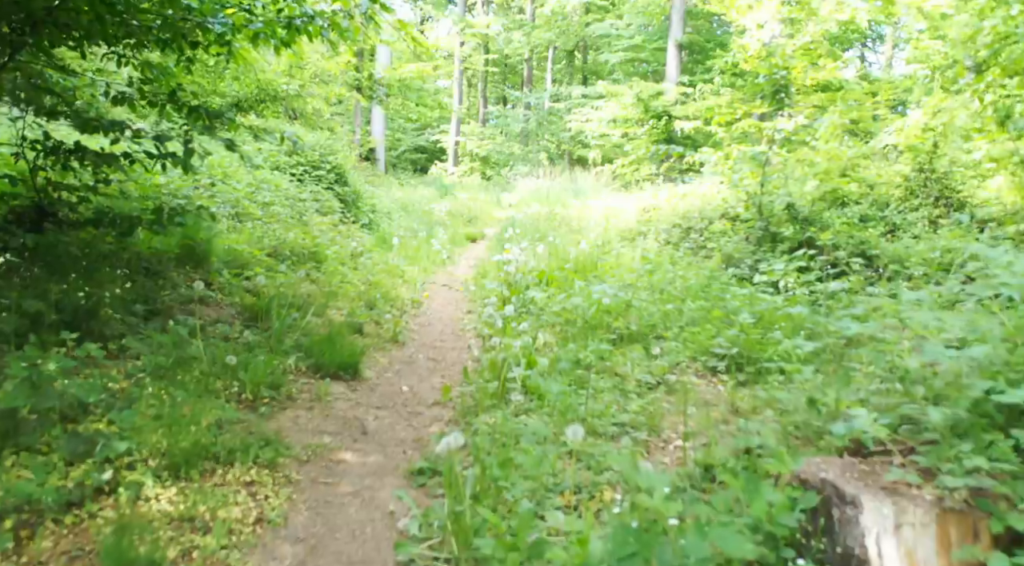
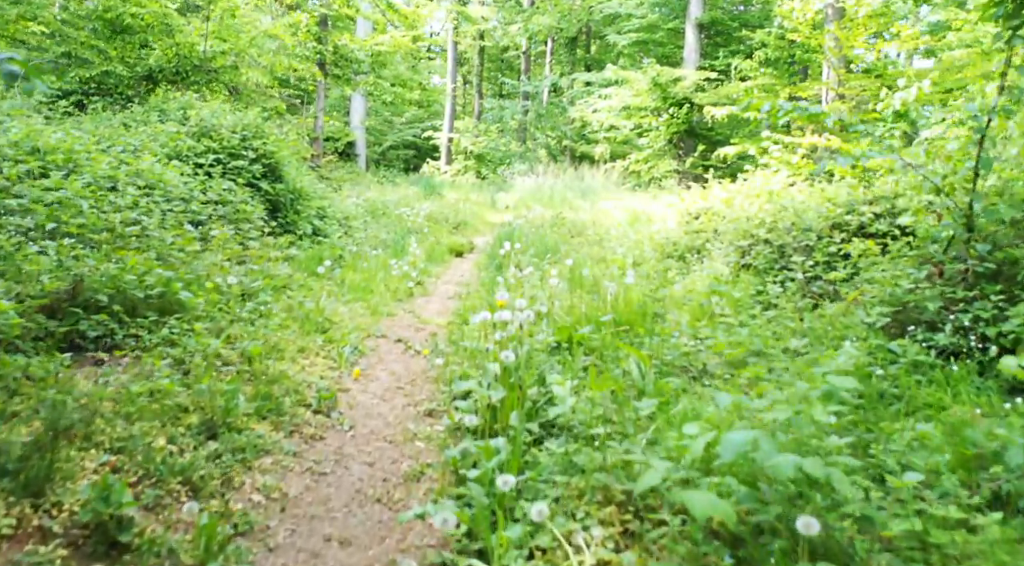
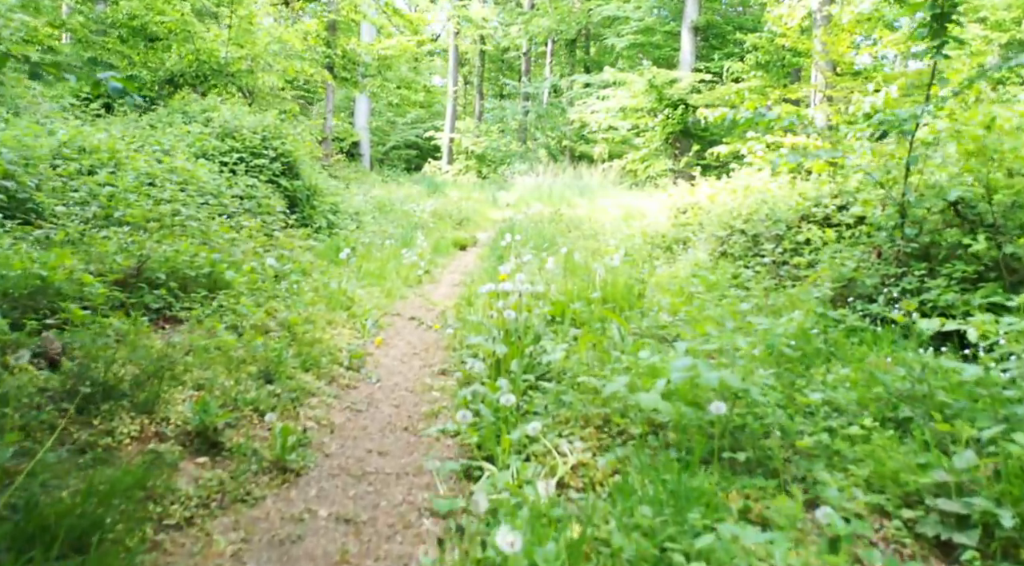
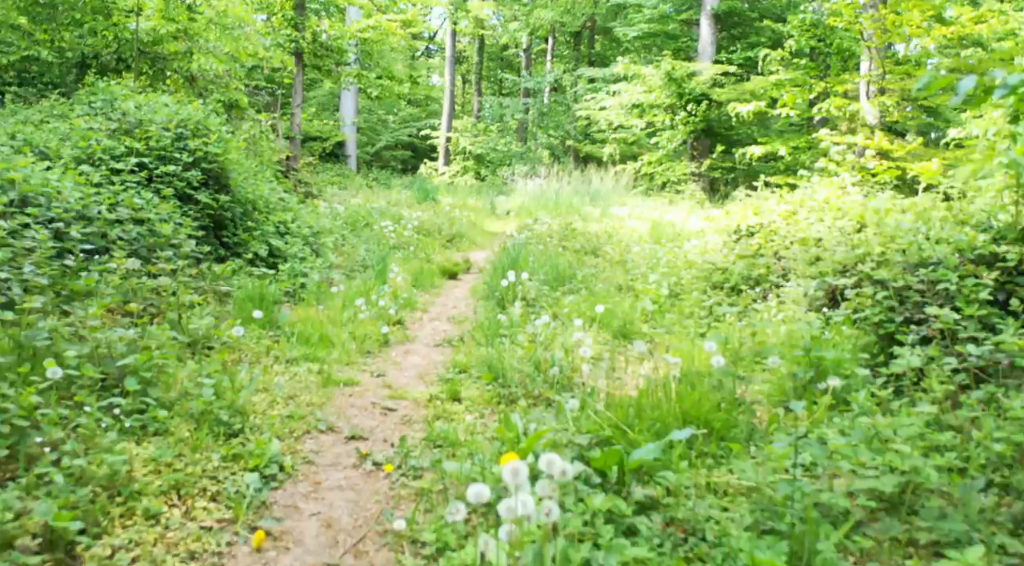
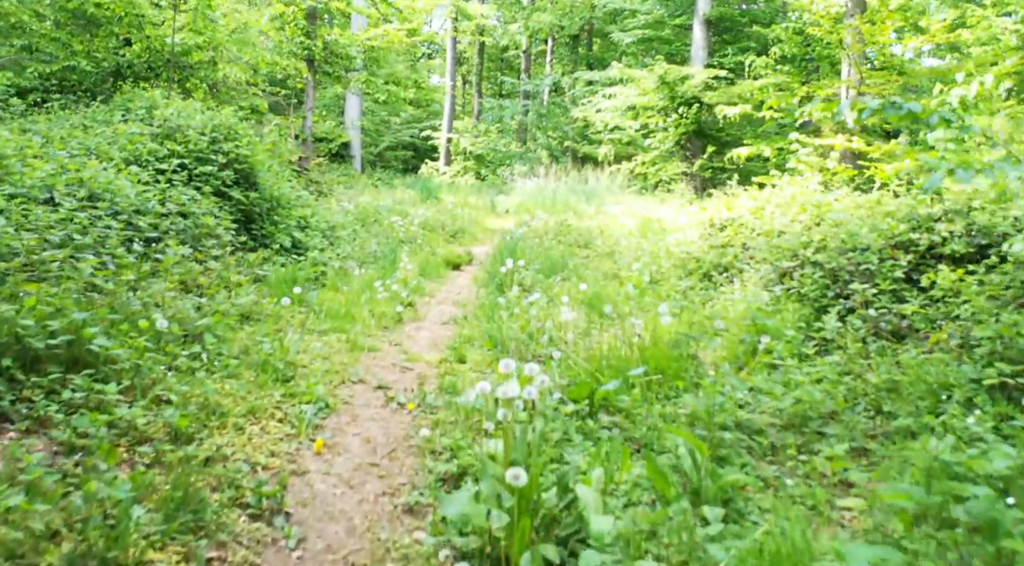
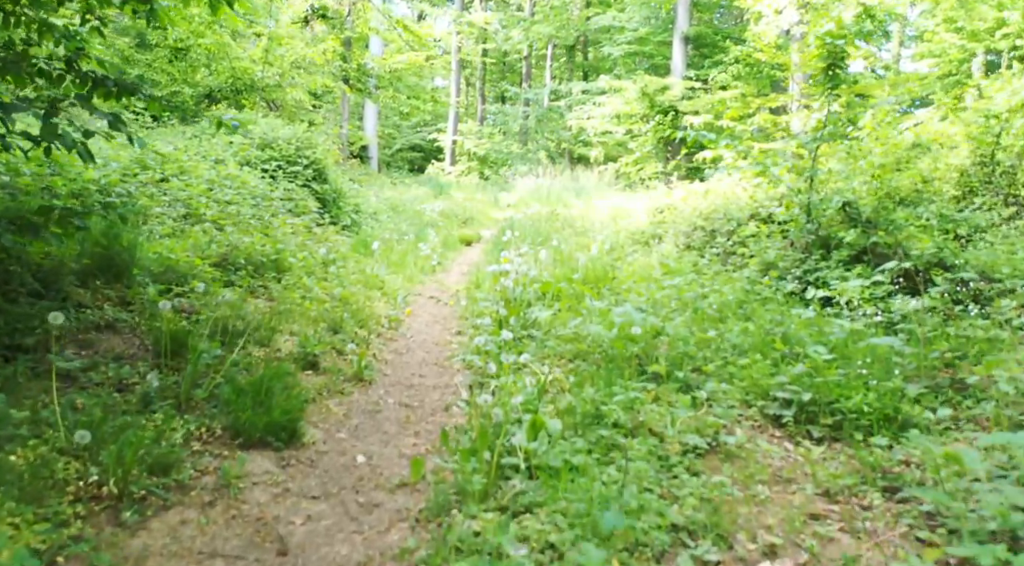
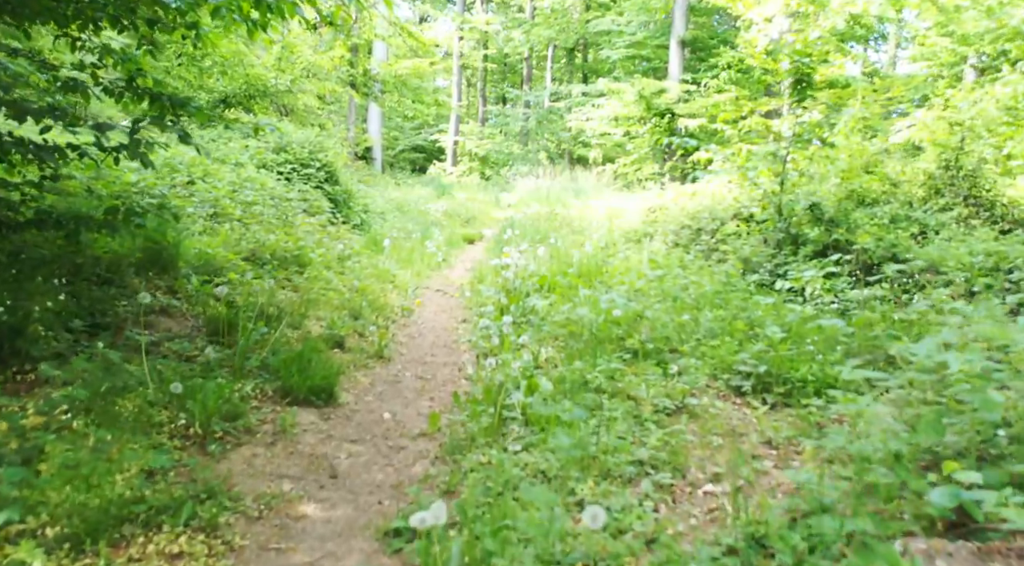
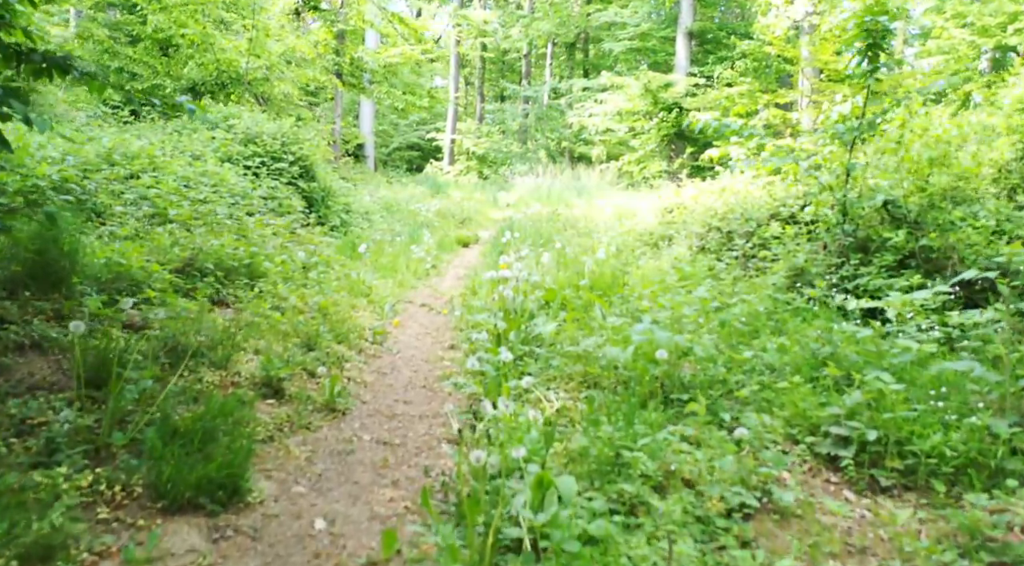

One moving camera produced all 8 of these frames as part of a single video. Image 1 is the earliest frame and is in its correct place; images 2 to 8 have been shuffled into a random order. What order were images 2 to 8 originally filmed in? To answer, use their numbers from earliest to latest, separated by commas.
7, 6, 8, 3, 2, 5, 4
